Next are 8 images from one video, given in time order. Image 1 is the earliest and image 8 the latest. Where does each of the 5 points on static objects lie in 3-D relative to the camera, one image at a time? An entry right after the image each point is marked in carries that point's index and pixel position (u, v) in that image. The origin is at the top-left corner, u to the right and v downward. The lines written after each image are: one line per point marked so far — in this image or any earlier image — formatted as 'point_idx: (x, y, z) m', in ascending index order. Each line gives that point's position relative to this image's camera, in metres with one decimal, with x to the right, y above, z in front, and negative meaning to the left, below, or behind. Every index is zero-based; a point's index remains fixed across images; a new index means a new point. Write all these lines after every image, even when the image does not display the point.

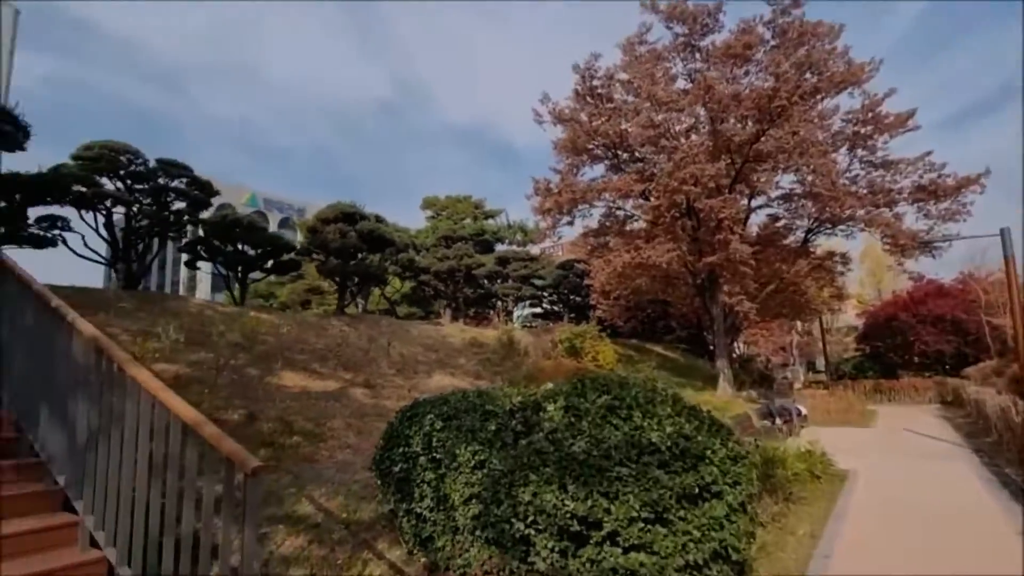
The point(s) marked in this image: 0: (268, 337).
0: (-3.3, -0.6, +7.6) m
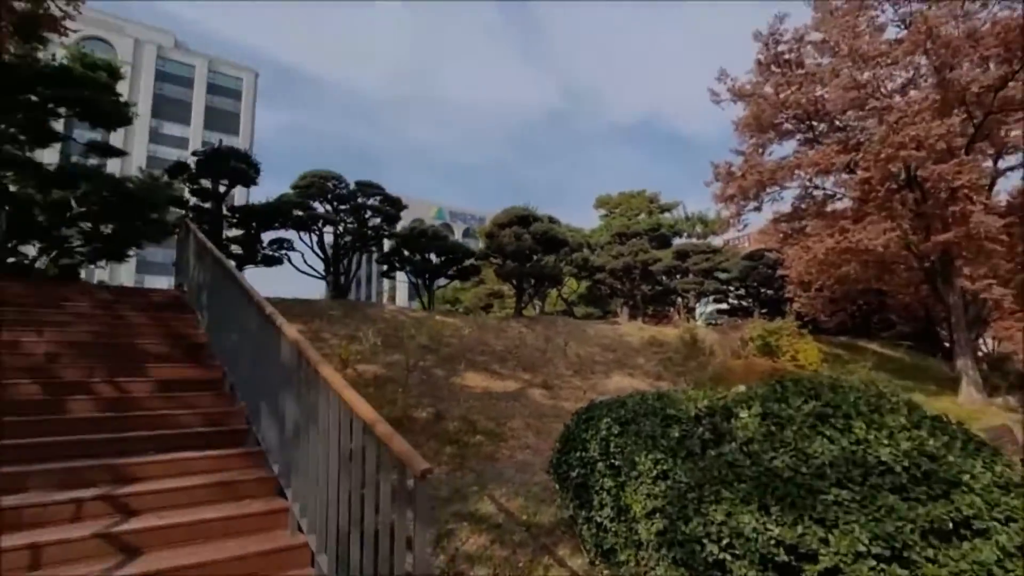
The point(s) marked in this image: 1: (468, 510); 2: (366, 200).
0: (-0.8, -0.7, +8.1) m
1: (-0.3, -1.7, +4.4) m
2: (-2.6, +1.6, +10.3) m
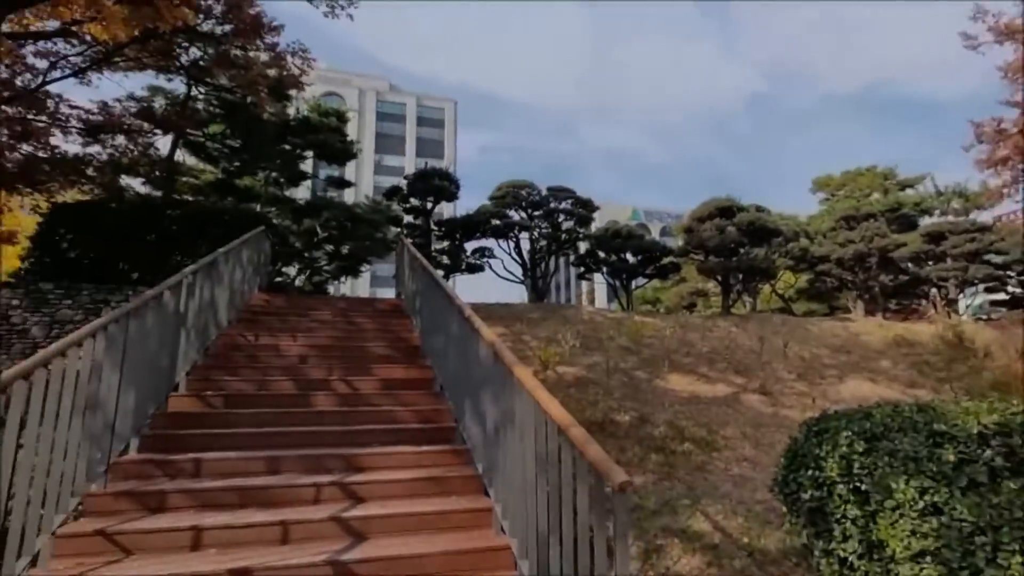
0: (+1.9, -0.7, +7.7) m
1: (+1.2, -1.7, +4.0) m
2: (+0.9, +1.5, +10.4) m
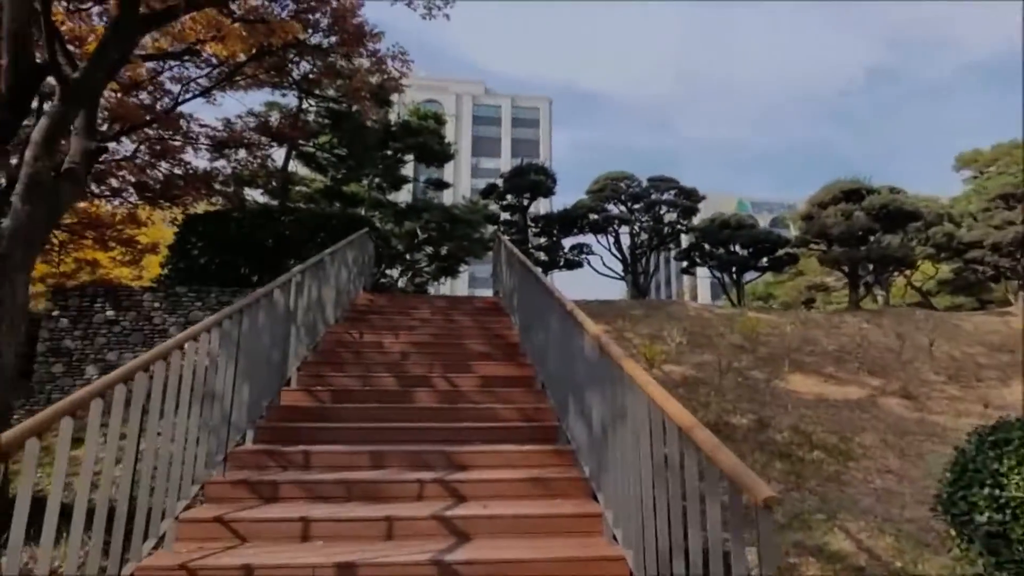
0: (+3.2, -0.6, +7.0) m
1: (+1.9, -1.6, +3.5) m
2: (+2.6, +1.6, +9.9) m
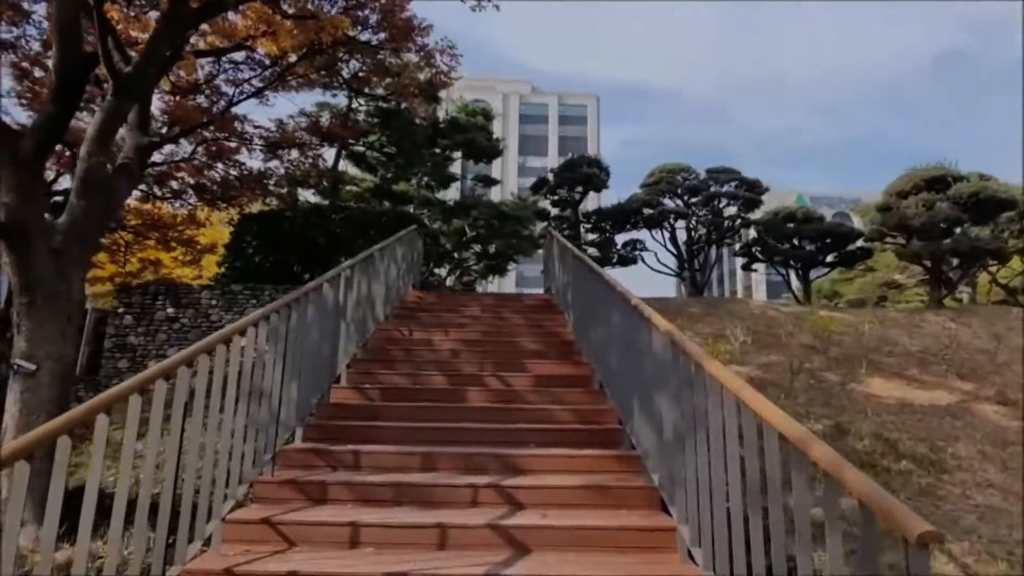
0: (+3.8, -0.6, +6.5) m
1: (+2.2, -1.5, +3.2) m
2: (+3.4, +1.7, +9.5) m
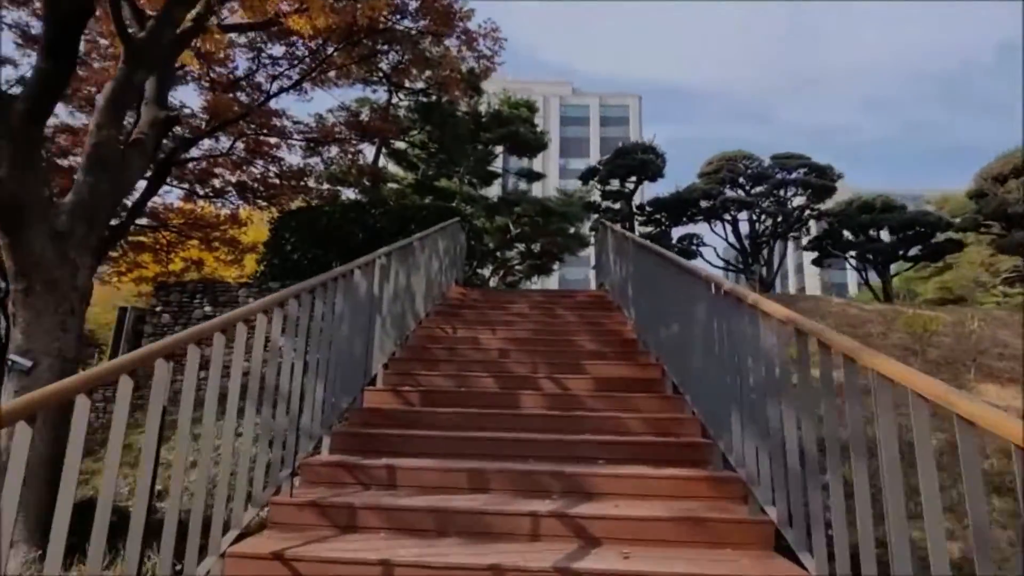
0: (+4.3, -0.5, +5.7) m
1: (+2.5, -1.5, +2.5) m
2: (+4.2, +1.7, +8.7) m
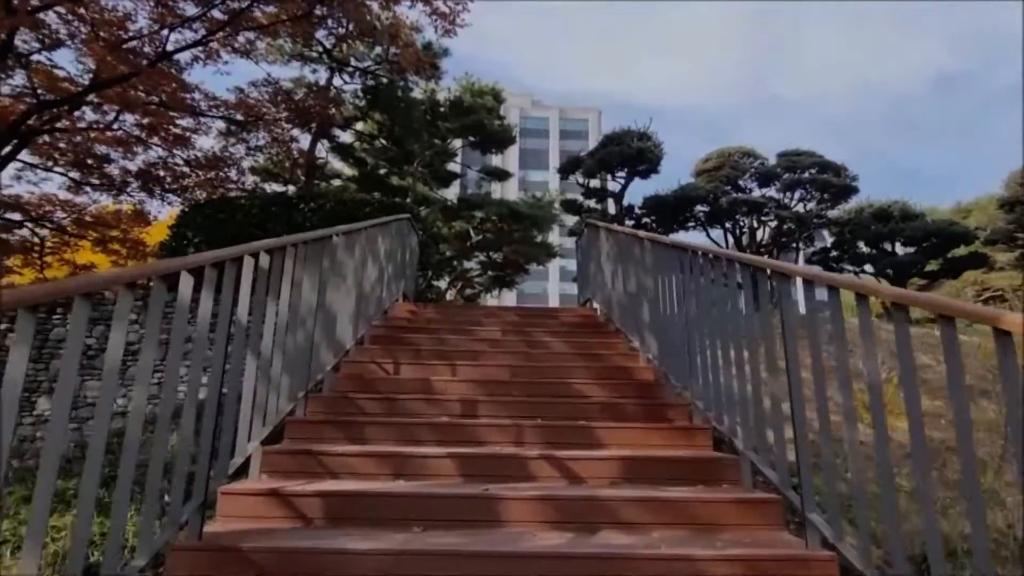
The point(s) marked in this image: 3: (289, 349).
0: (+4.0, -0.7, +4.6) m
1: (+2.5, -1.5, +1.2) m
2: (+3.7, +1.5, +7.6) m
3: (-1.0, -0.3, +2.5) m
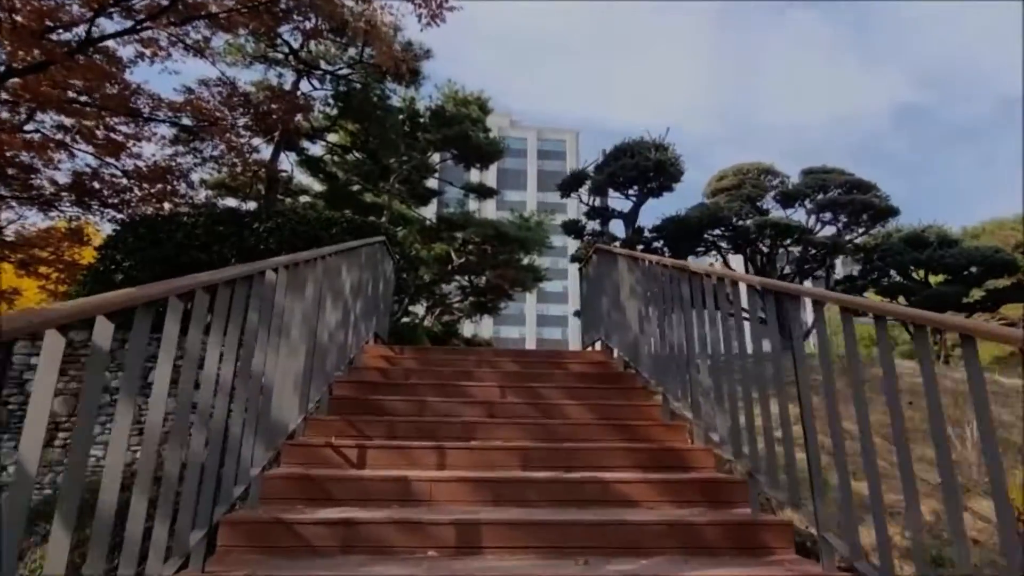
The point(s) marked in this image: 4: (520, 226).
0: (+4.0, -1.0, +3.8) m
1: (+2.6, -1.7, +0.3) m
2: (+3.6, +1.1, +6.8) m
3: (-0.9, -0.5, +1.5) m
4: (+0.1, +1.0, +9.2) m
